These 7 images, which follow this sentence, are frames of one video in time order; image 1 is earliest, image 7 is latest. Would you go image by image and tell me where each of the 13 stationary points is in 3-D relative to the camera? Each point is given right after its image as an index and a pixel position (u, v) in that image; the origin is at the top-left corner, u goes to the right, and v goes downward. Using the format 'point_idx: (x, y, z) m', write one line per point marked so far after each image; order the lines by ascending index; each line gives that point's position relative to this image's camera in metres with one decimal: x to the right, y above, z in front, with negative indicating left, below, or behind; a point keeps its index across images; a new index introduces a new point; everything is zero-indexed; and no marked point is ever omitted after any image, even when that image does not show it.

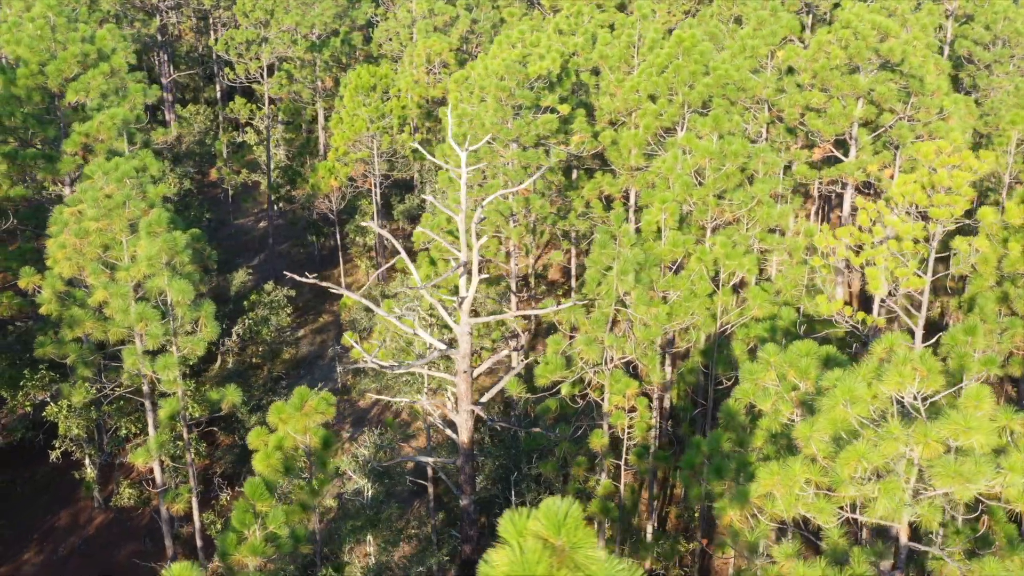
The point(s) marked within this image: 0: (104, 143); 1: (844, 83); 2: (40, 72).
0: (-10.8, +3.9, +18.4) m
1: (+8.2, +5.0, +16.5) m
2: (-13.6, +6.2, +19.6) m
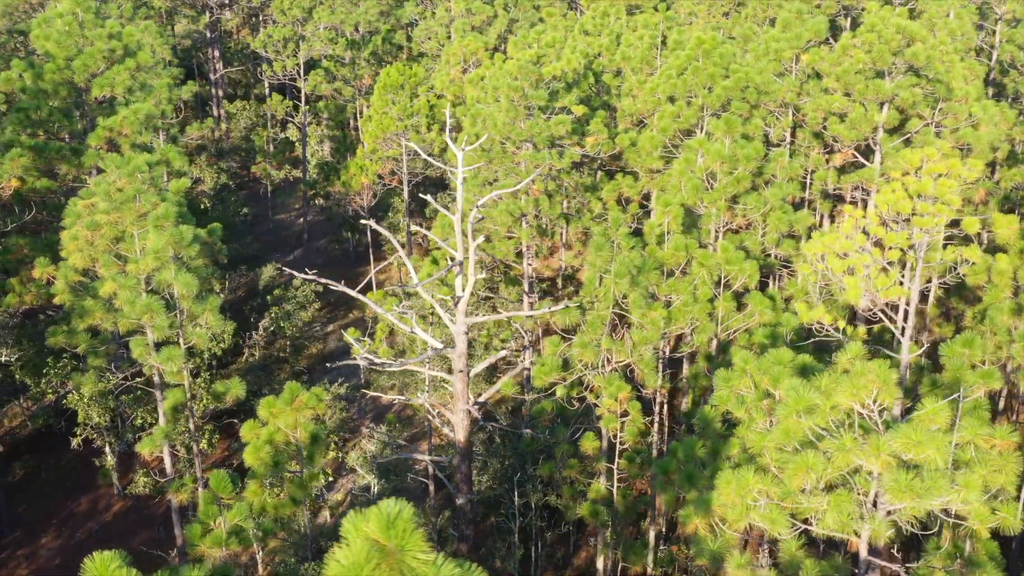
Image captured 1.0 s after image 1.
0: (-10.4, +4.2, +18.7) m
1: (+8.6, +4.8, +16.2) m
2: (-13.1, +6.5, +20.0) m
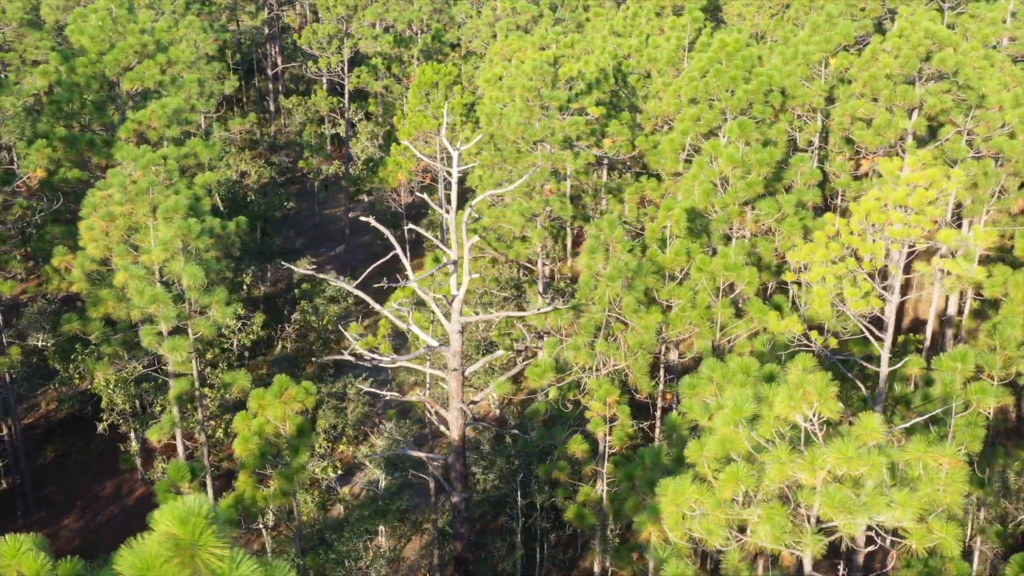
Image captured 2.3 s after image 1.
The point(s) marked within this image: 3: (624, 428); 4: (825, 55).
0: (-9.9, +4.4, +19.1) m
1: (+9.0, +4.6, +15.8) m
2: (-12.5, +6.8, +20.5) m
3: (+1.5, -1.9, +9.2) m
4: (+8.4, +6.2, +18.1) m
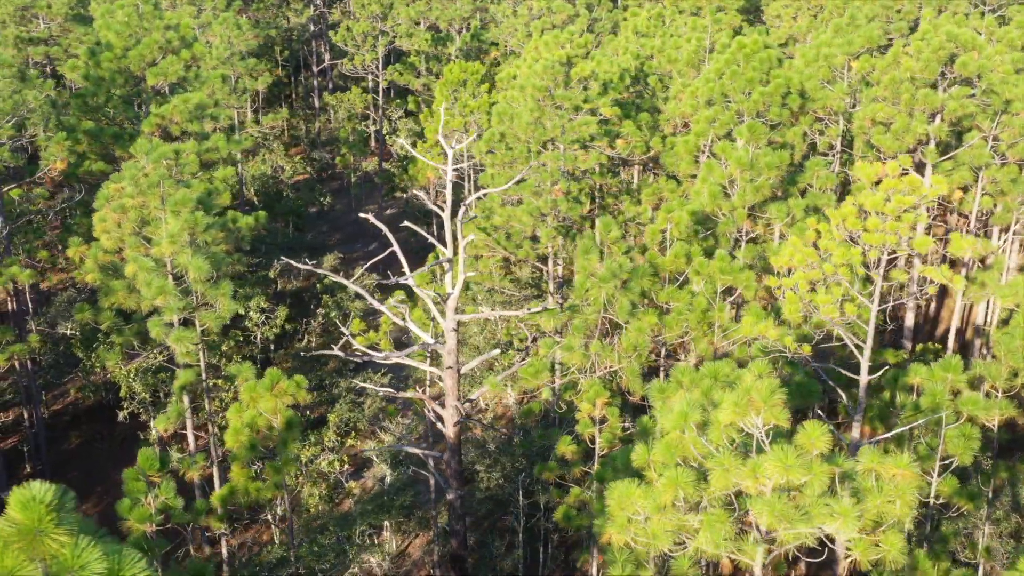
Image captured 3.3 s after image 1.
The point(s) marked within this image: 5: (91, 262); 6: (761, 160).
0: (-9.5, +4.7, +19.4) m
1: (+9.3, +4.4, +15.6) m
2: (-12.0, +7.1, +20.9) m
3: (+1.5, -1.9, +9.1) m
4: (+8.8, +6.1, +17.8) m
5: (-7.7, +0.5, +12.4) m
6: (+4.4, +2.2, +11.9) m
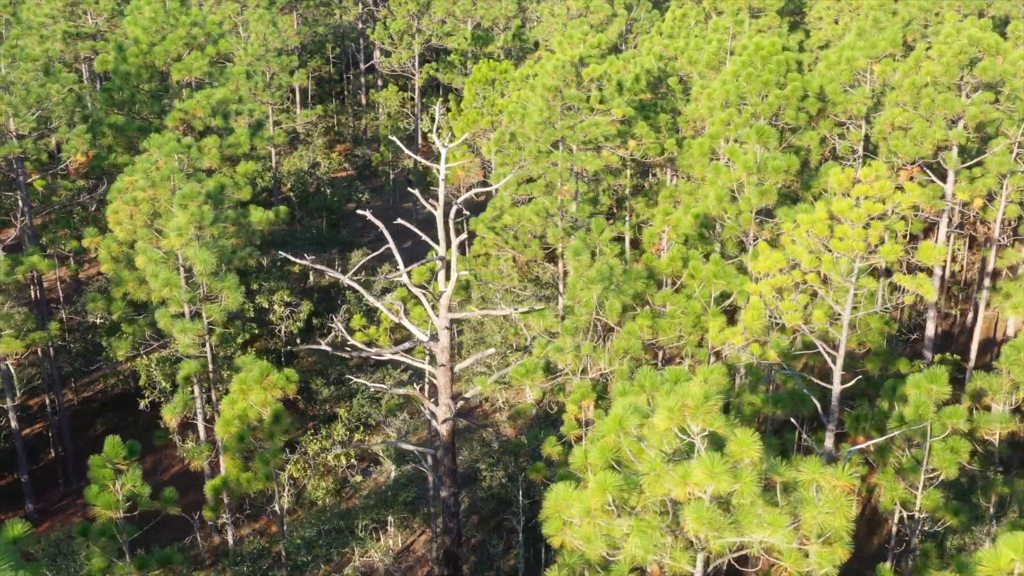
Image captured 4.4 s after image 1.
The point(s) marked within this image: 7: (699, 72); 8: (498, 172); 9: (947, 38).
0: (-9.1, +4.9, +19.7) m
1: (+9.5, +4.2, +15.2) m
2: (-11.5, +7.4, +21.3) m
3: (+1.4, -2.0, +9.1) m
4: (+9.2, +5.9, +17.5) m
5: (-7.6, +0.7, +12.7) m
6: (+4.4, +2.2, +11.7) m
7: (+5.4, +6.4, +20.0) m
8: (-0.3, +3.0, +17.1) m
9: (+9.9, +5.8, +15.6) m
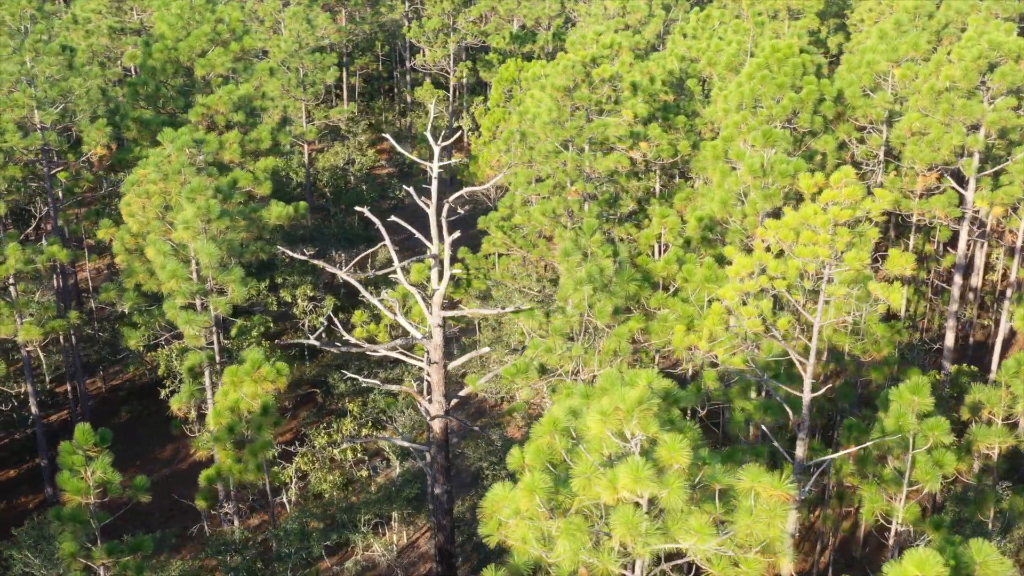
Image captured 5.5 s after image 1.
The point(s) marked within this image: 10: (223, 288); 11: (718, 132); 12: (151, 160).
0: (-8.7, +5.1, +20.0) m
1: (+9.8, +4.0, +14.9) m
2: (-10.9, +7.7, +21.7) m
3: (+1.3, -2.0, +9.1) m
4: (+9.5, +5.7, +17.2) m
5: (-7.5, +0.8, +12.9) m
6: (+4.5, +2.1, +11.6) m
7: (+5.8, +6.3, +19.8) m
8: (-0.1, +3.0, +17.1) m
9: (+10.2, +5.5, +15.3) m
10: (-5.1, 0.0, +12.0) m
11: (+5.4, +4.3, +18.7) m
12: (-6.6, +2.4, +12.3) m
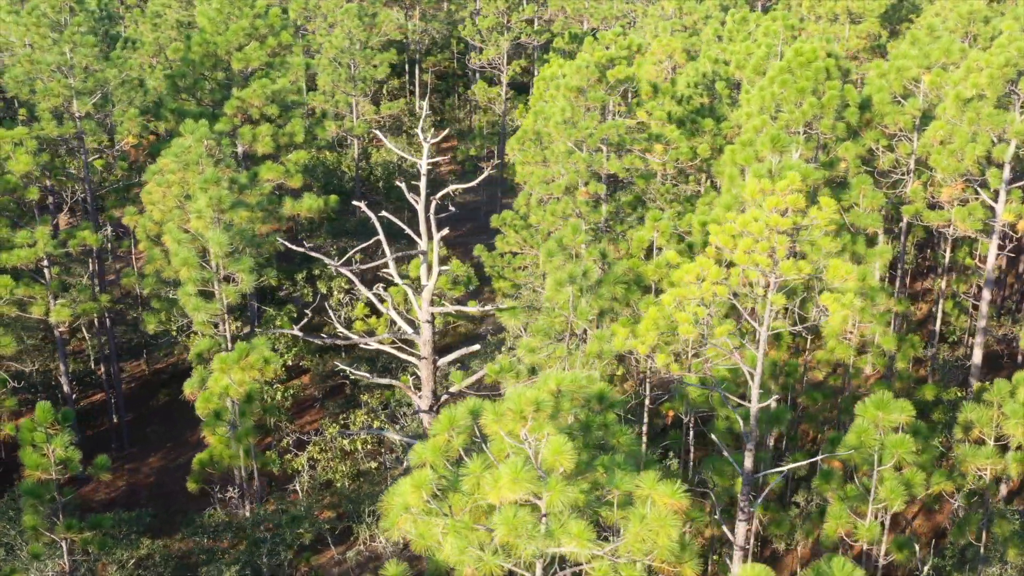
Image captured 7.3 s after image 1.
0: (-8.0, +5.4, +20.5) m
1: (+10.1, +3.7, +14.4) m
2: (-10.1, +8.1, +22.2) m
3: (+1.1, -2.0, +9.1) m
4: (+10.0, +5.4, +16.7) m
5: (-7.4, +1.1, +13.3) m
6: (+4.6, +1.9, +11.4) m
7: (+6.5, +6.1, +19.5) m
8: (+0.4, +3.0, +17.2) m
9: (+10.6, +5.2, +14.8) m
10: (-5.0, +0.2, +12.3) m
11: (+5.9, +4.1, +18.4) m
12: (-6.4, +2.6, +12.7) m
